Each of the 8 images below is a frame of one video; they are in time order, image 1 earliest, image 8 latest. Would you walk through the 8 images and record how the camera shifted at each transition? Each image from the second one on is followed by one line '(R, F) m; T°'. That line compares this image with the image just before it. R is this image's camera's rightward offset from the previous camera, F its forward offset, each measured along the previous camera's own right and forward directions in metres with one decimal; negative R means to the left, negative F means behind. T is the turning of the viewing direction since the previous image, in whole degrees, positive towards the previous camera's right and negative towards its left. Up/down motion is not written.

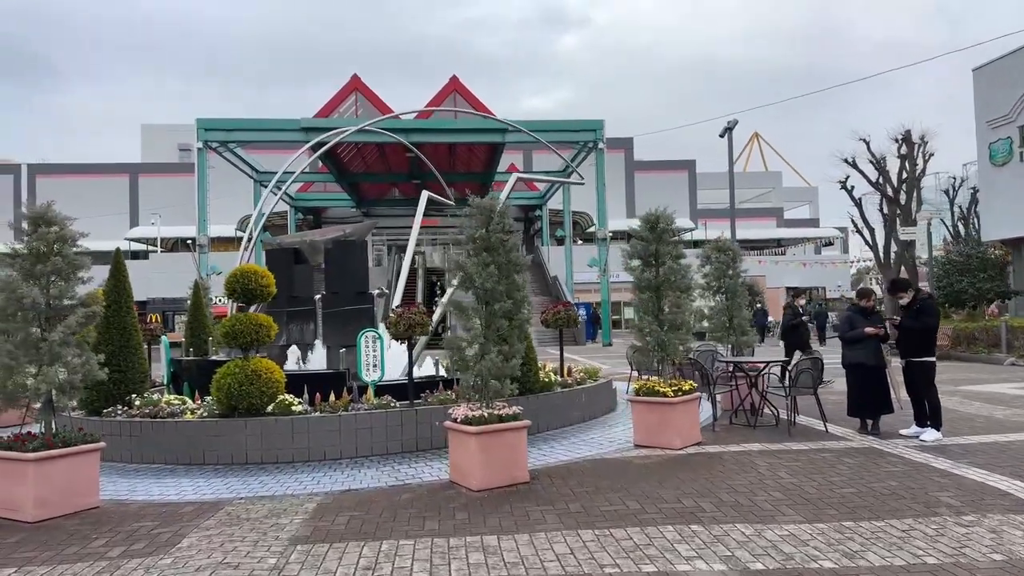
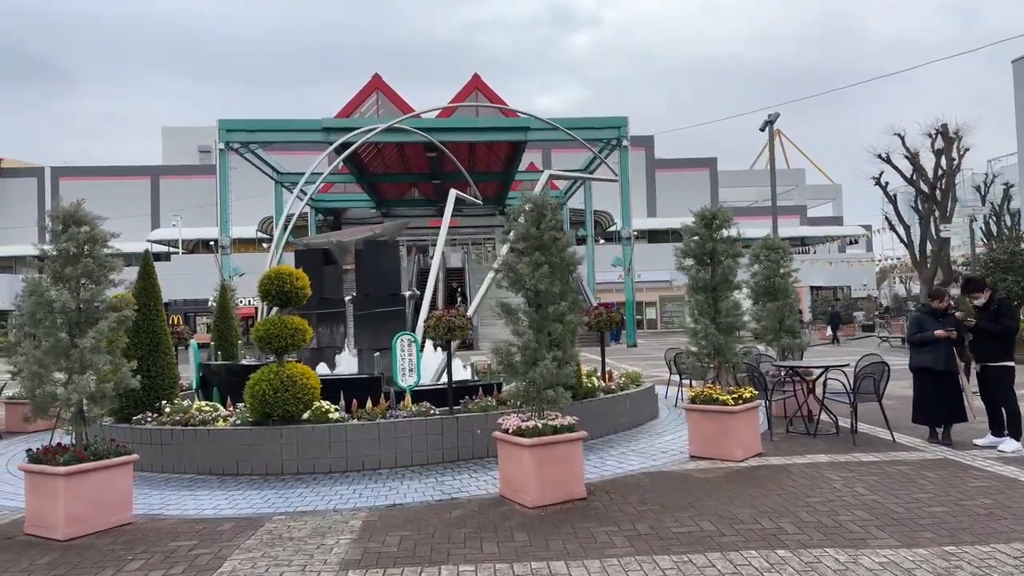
(-0.4, +0.4) m; -1°
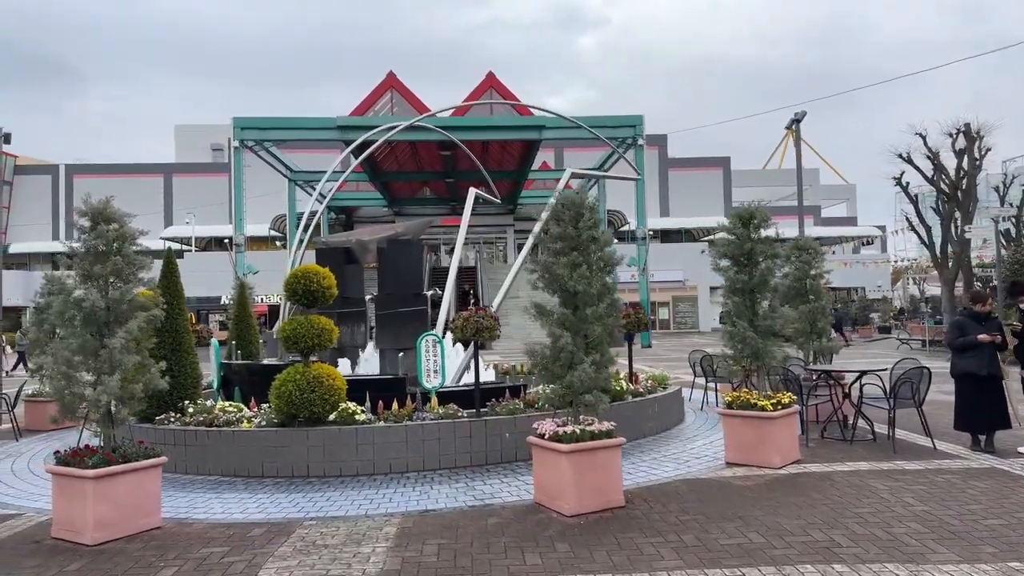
(-0.3, +0.2) m; -1°
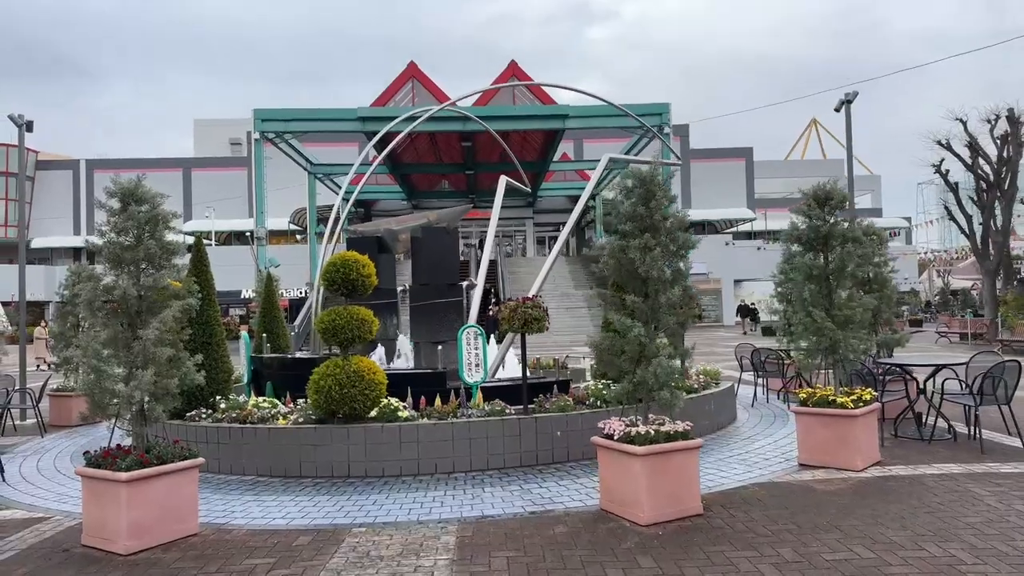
(-0.4, +0.5) m; -1°
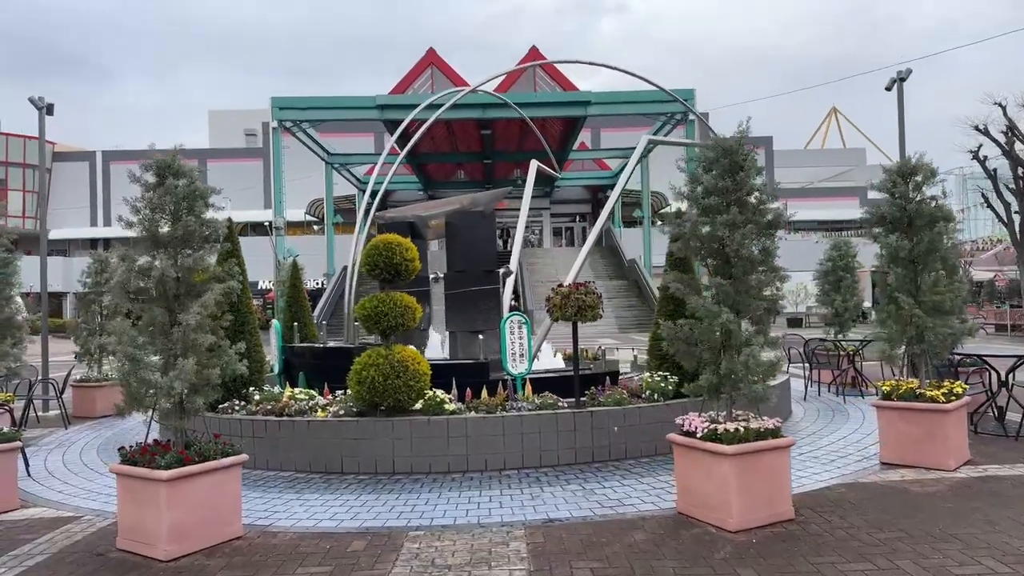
(-0.5, +0.5) m; -1°
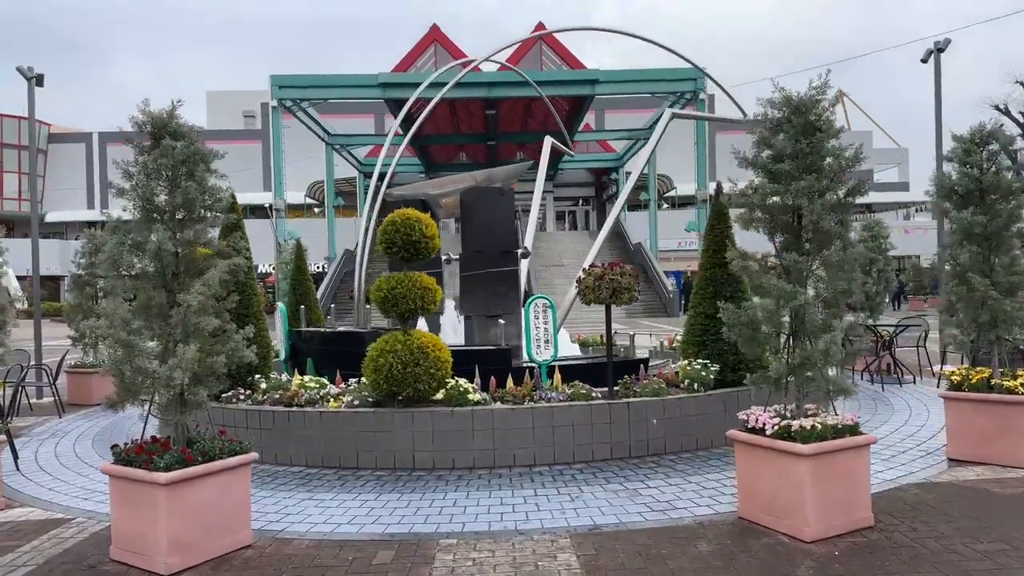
(-0.3, +0.6) m; 0°
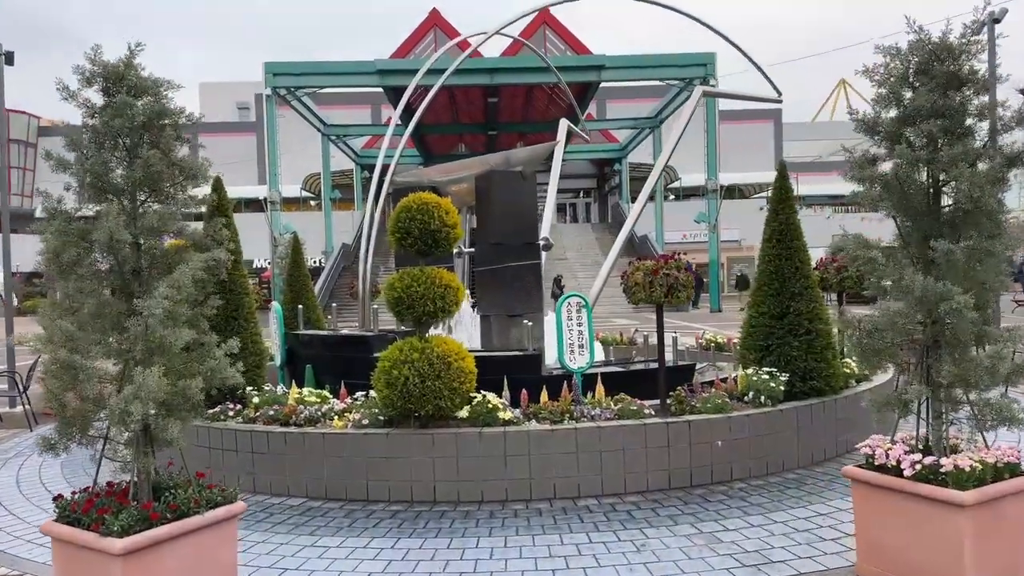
(-0.3, +1.0) m; 0°
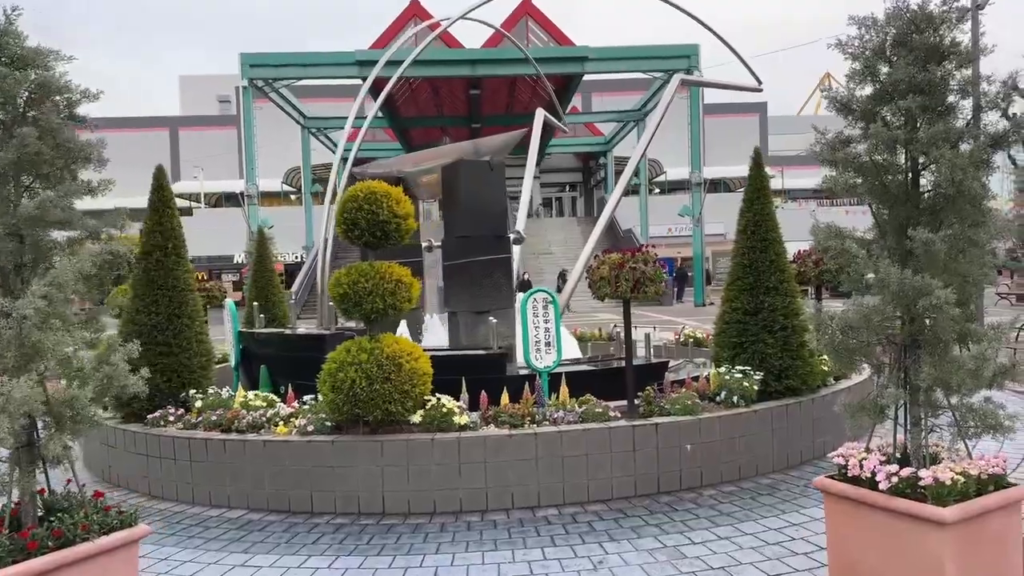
(+0.3, +0.4) m; +1°
